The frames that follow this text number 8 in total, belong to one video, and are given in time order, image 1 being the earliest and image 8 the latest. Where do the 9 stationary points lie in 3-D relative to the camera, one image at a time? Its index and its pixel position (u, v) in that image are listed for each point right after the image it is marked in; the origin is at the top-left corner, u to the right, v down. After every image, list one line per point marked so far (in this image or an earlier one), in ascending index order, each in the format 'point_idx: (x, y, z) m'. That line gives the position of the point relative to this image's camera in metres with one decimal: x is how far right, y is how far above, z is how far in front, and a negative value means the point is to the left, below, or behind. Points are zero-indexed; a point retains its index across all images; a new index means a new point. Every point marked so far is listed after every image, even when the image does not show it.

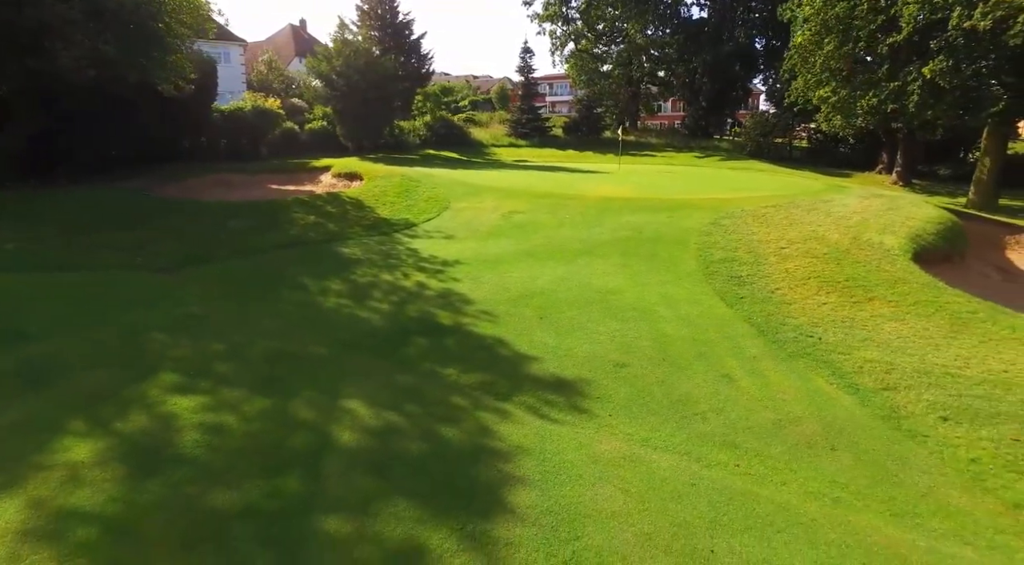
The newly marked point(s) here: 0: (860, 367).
0: (+4.0, -0.9, +7.1) m
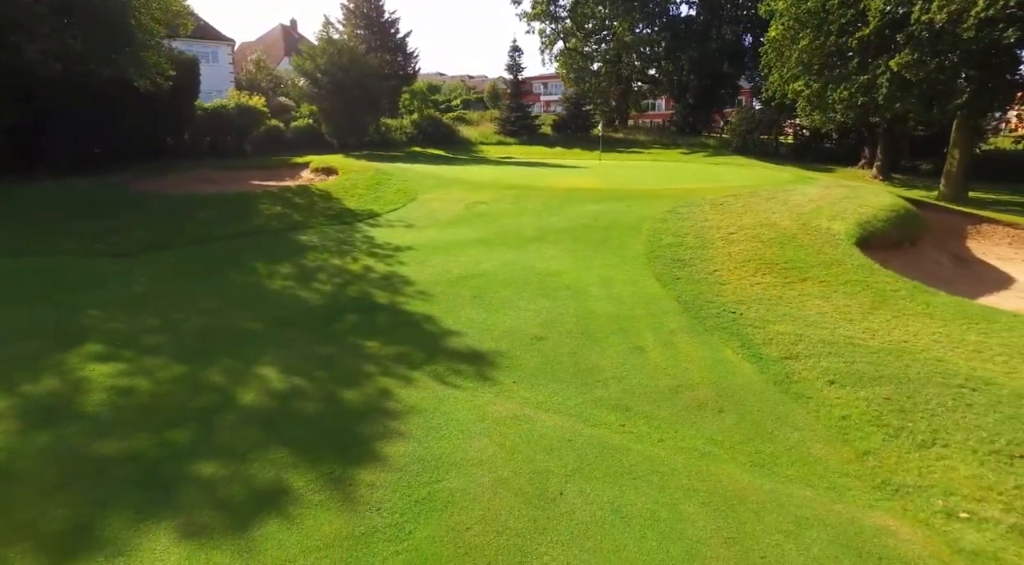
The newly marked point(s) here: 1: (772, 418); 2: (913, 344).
0: (+3.0, -0.6, +7.4) m
1: (+2.4, -1.2, +5.7) m
2: (+4.6, -0.7, +7.2) m
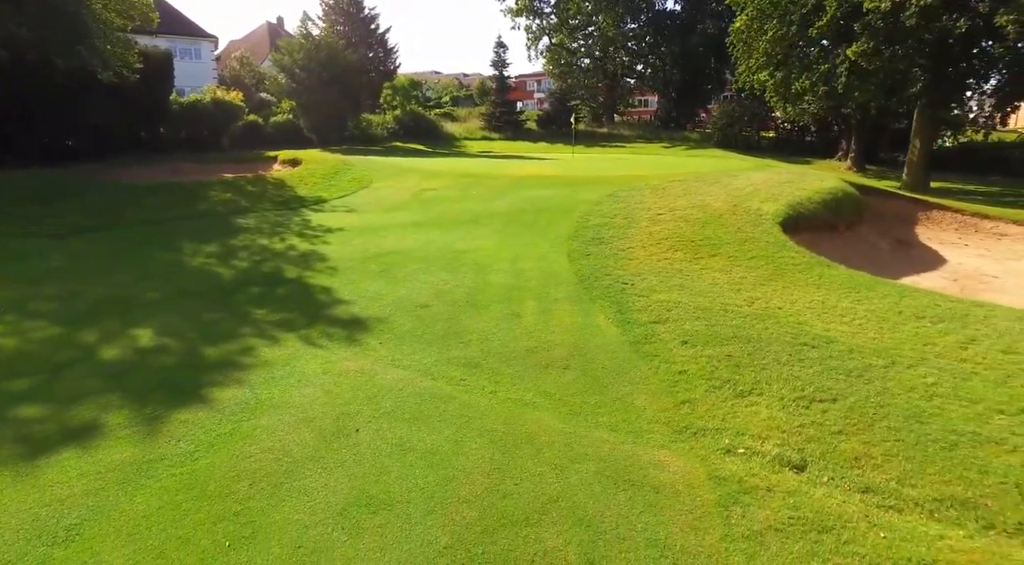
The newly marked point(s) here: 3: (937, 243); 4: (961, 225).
0: (+1.6, -0.3, +7.5) m
1: (+0.9, -0.9, +5.8) m
2: (+3.2, -0.3, +7.3) m
3: (+10.5, +1.0, +15.3) m
4: (+11.9, +1.5, +16.3) m
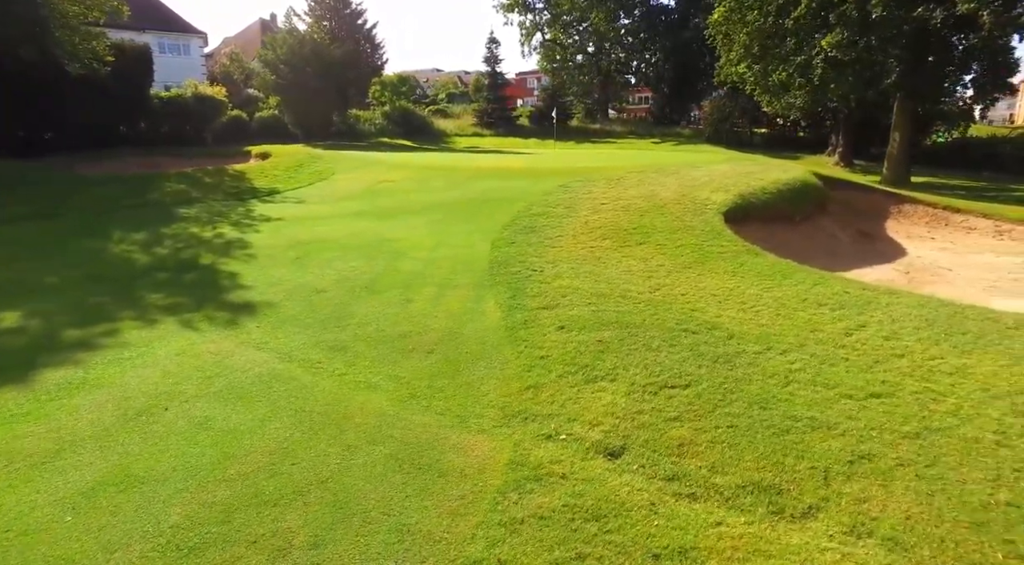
0: (+0.4, -0.1, +7.3) m
1: (-0.3, -0.7, +5.6) m
2: (+2.0, -0.2, +7.1) m
3: (+9.5, +1.1, +14.9) m
4: (+10.8, +1.6, +15.9) m
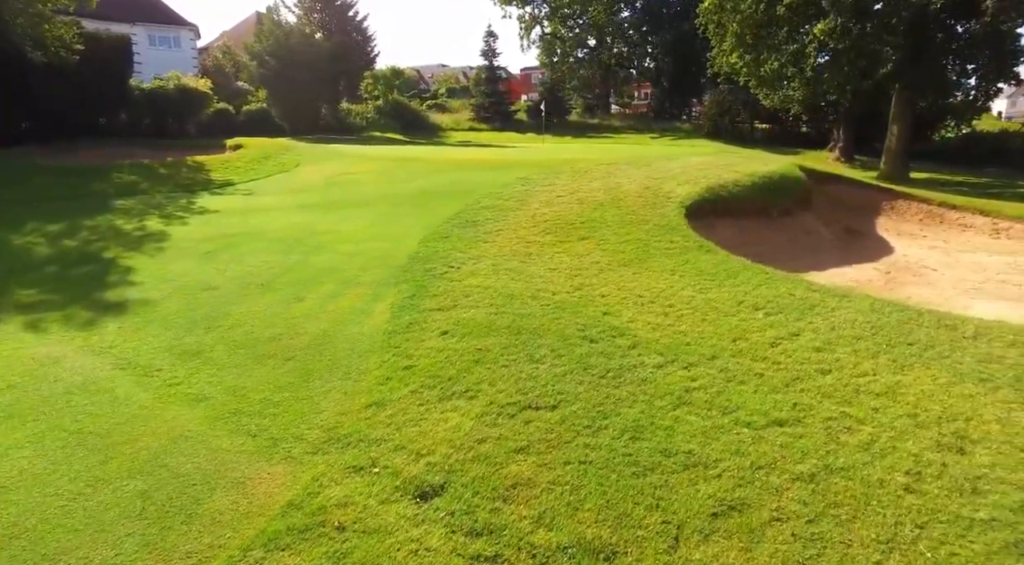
0: (-0.7, -0.1, +6.5) m
1: (-1.4, -0.7, +4.9) m
2: (+0.9, -0.1, +6.2) m
3: (+8.6, +1.1, +13.9) m
4: (+10.0, +1.6, +14.9) m
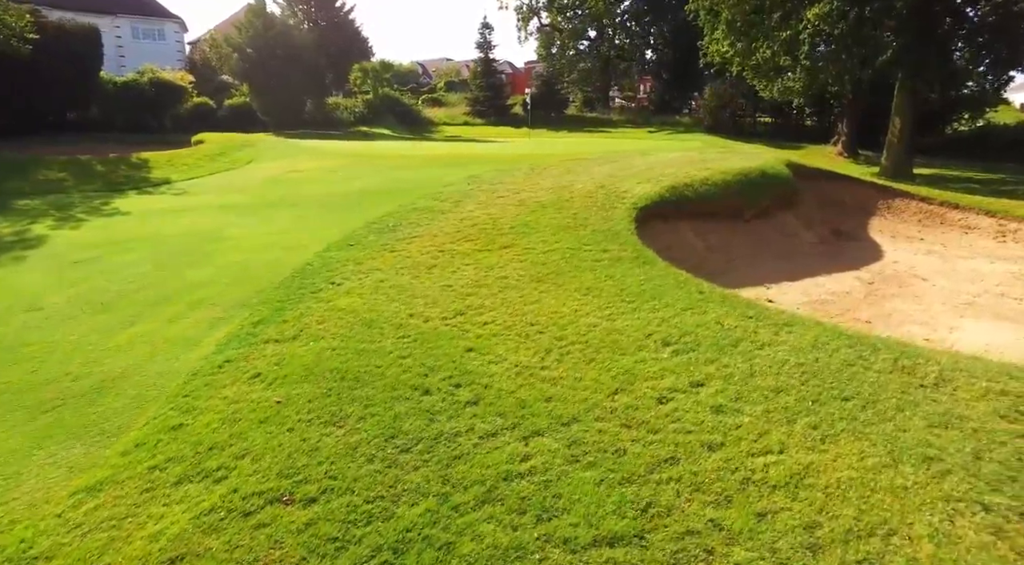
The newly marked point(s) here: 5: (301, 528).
0: (-1.8, -0.3, +5.4) m
1: (-2.6, -0.9, +3.8) m
2: (-0.2, -0.3, +5.1) m
3: (+7.6, +0.9, +12.6) m
4: (+9.1, +1.4, +13.5) m
5: (-0.9, -1.1, +2.7) m
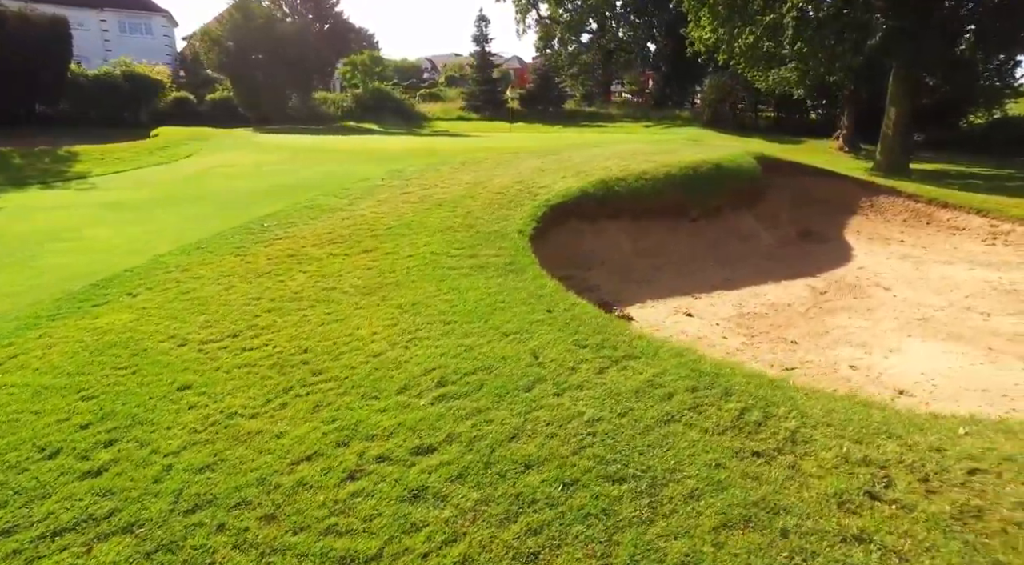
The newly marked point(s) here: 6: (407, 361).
0: (-3.3, -0.4, +4.4) m
1: (-4.2, -1.0, +2.8) m
2: (-1.7, -0.5, +4.0) m
3: (+6.4, +0.8, +11.3) m
4: (+7.8, +1.3, +12.1) m
5: (-2.5, -1.2, +1.7) m
6: (-0.6, -0.5, +3.9) m
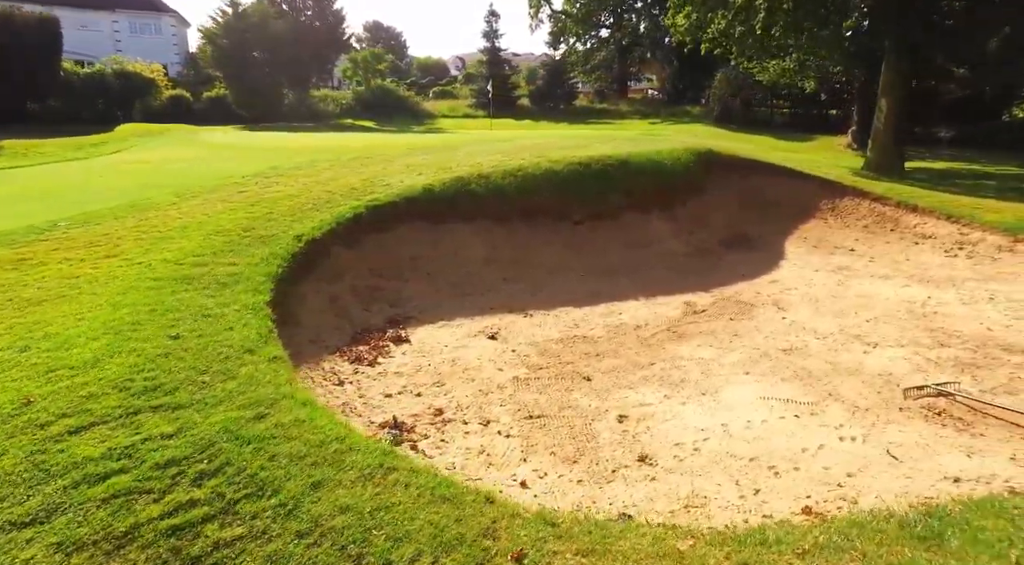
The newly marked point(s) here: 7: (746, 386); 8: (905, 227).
0: (-5.6, -0.4, +3.7) m
1: (-6.6, -1.0, +2.2) m
2: (-4.1, -0.5, +3.2) m
3: (+4.6, +0.5, +9.8) m
4: (+6.1, +1.0, +10.5) m
5: (-5.1, -1.2, +0.9) m
6: (-3.0, -0.6, +2.9) m
7: (+1.9, -0.8, +4.8) m
8: (+6.4, +0.9, +10.2) m
